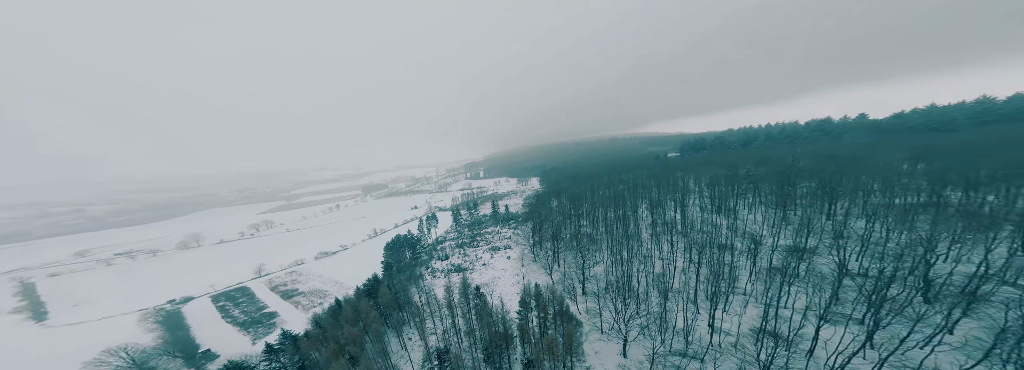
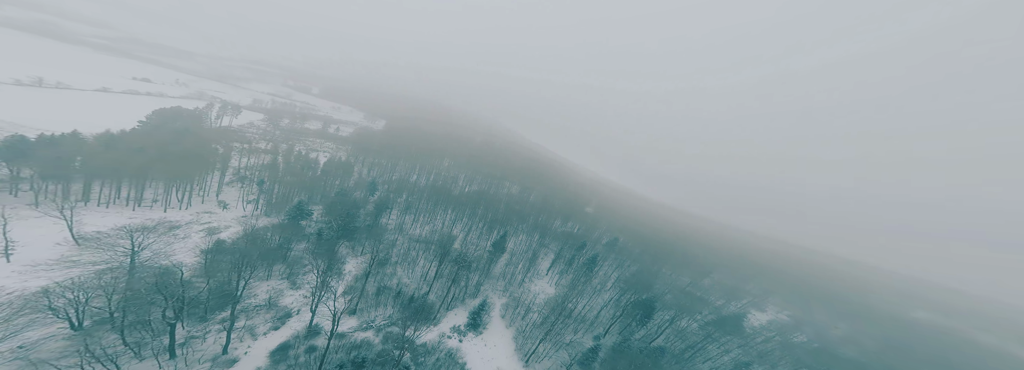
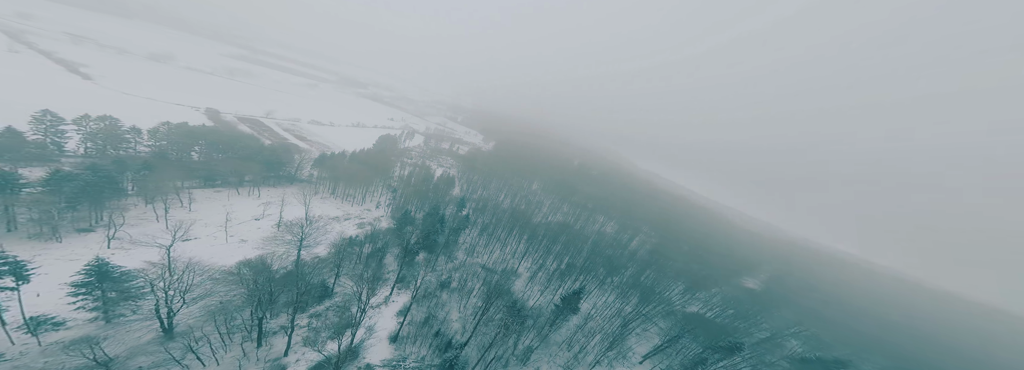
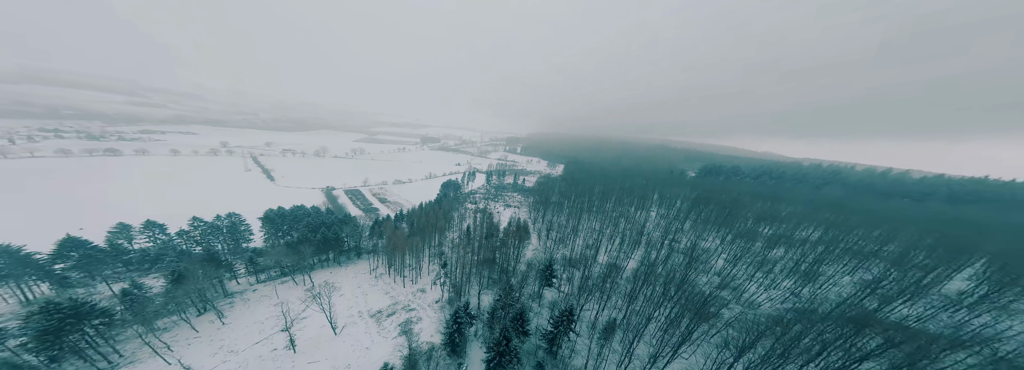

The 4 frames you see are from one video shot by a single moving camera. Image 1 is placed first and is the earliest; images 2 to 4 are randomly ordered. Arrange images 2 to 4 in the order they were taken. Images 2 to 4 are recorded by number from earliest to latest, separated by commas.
4, 3, 2
